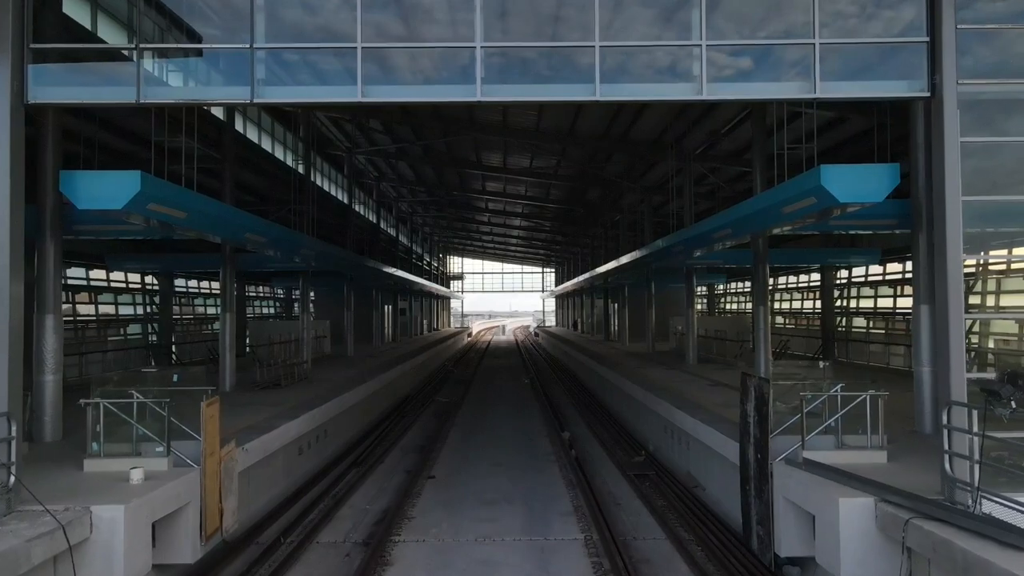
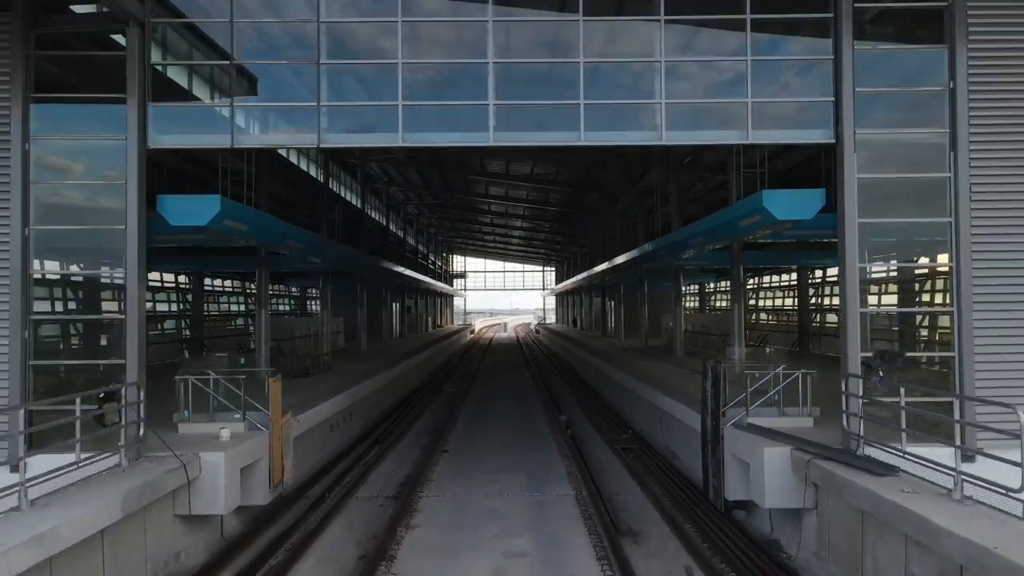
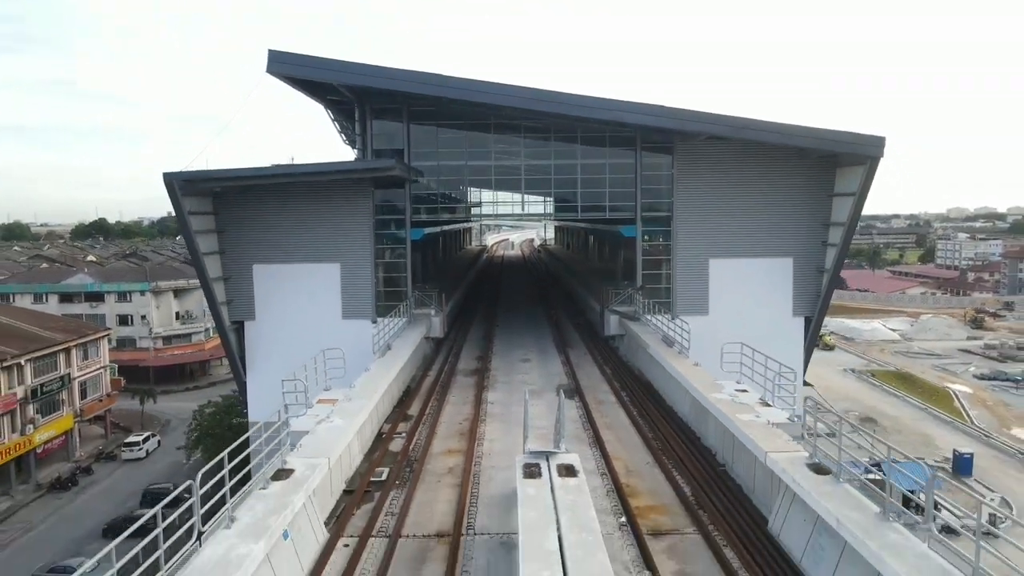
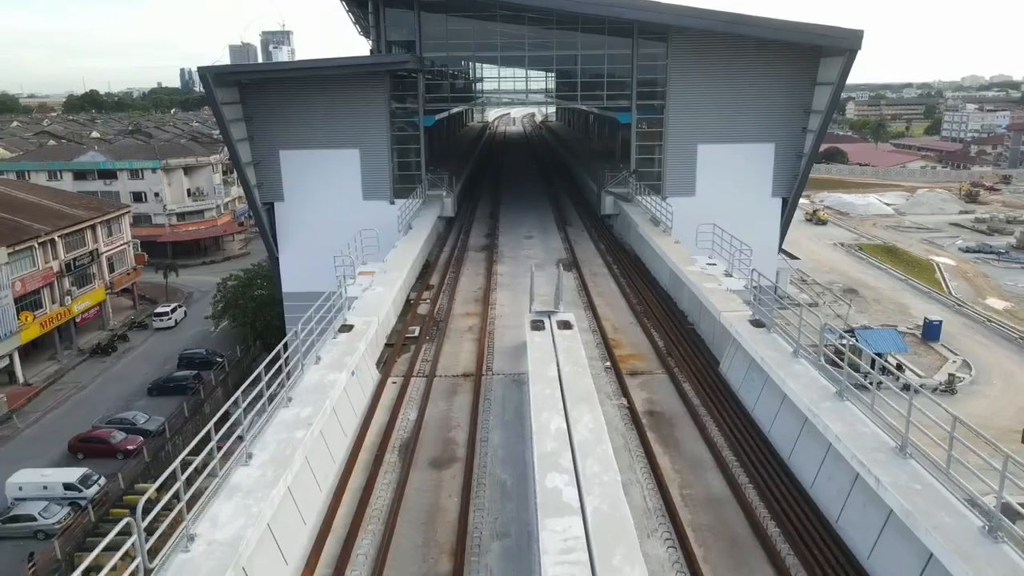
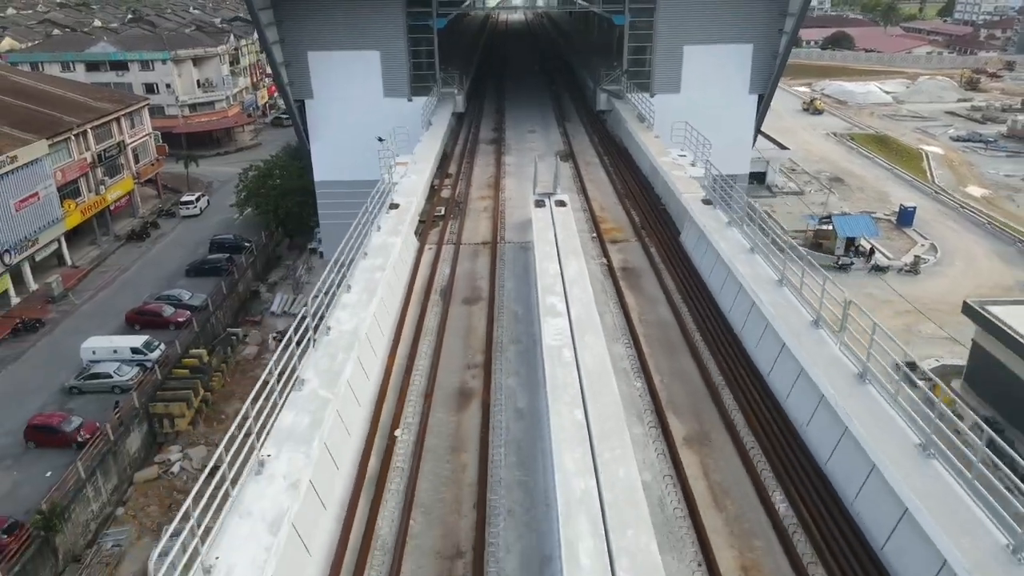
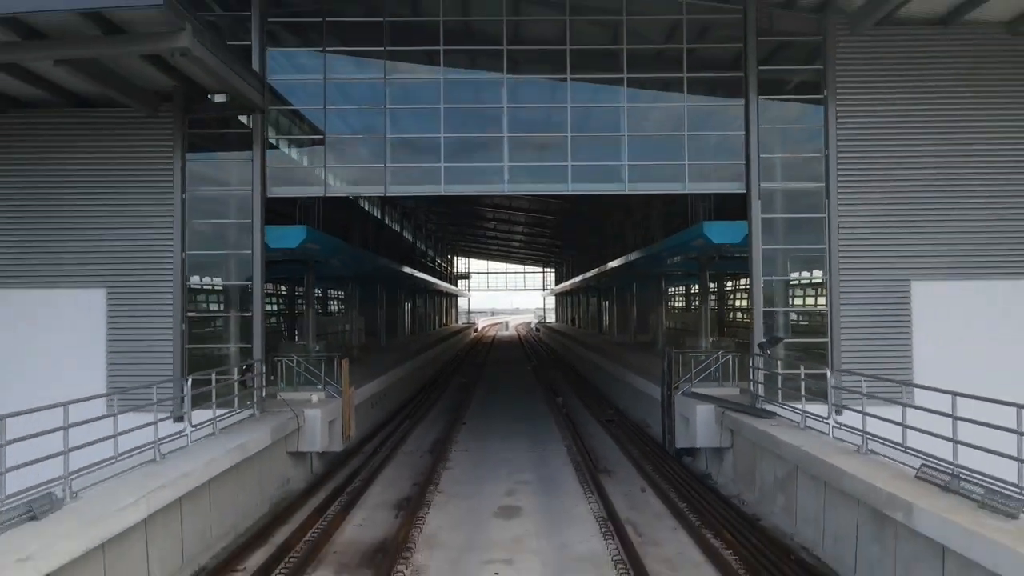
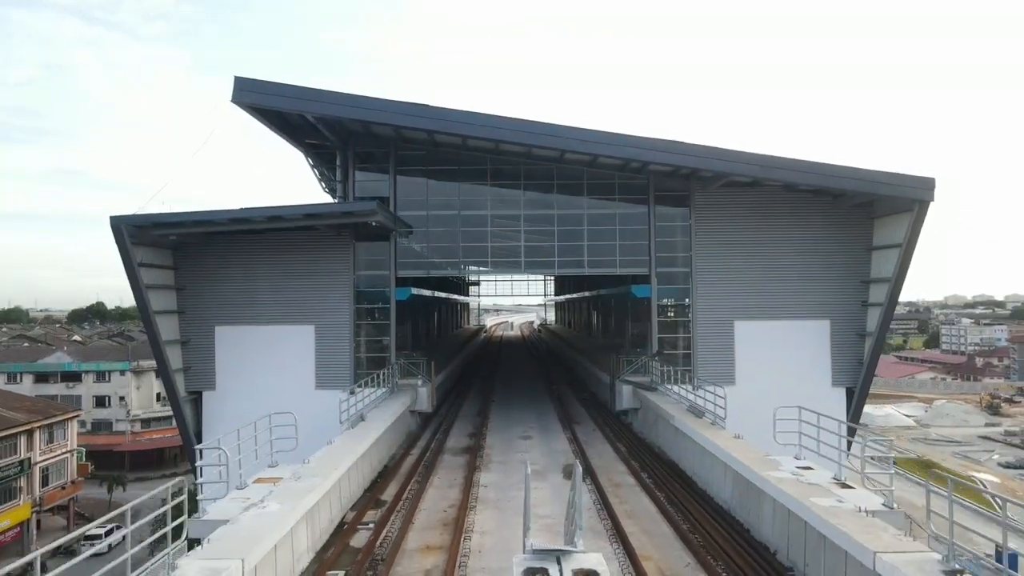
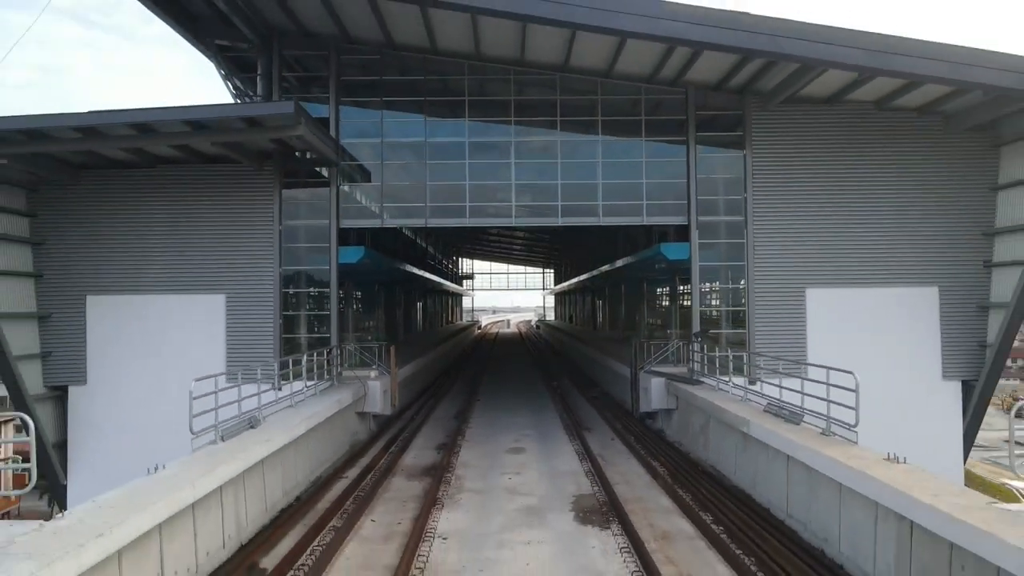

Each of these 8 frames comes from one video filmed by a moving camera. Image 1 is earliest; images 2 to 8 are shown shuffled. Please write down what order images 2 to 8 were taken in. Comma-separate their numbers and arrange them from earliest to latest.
2, 6, 8, 7, 3, 4, 5
